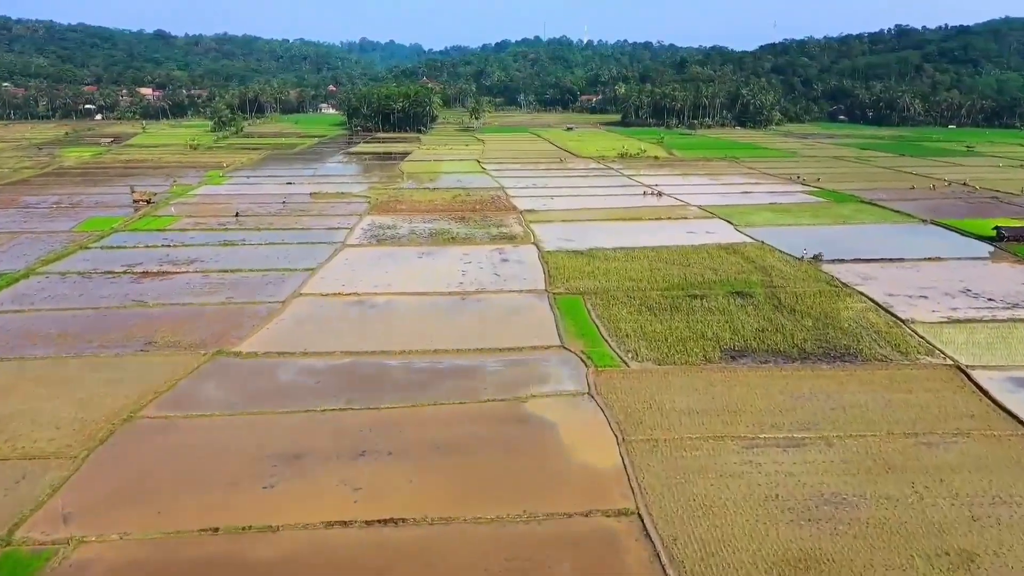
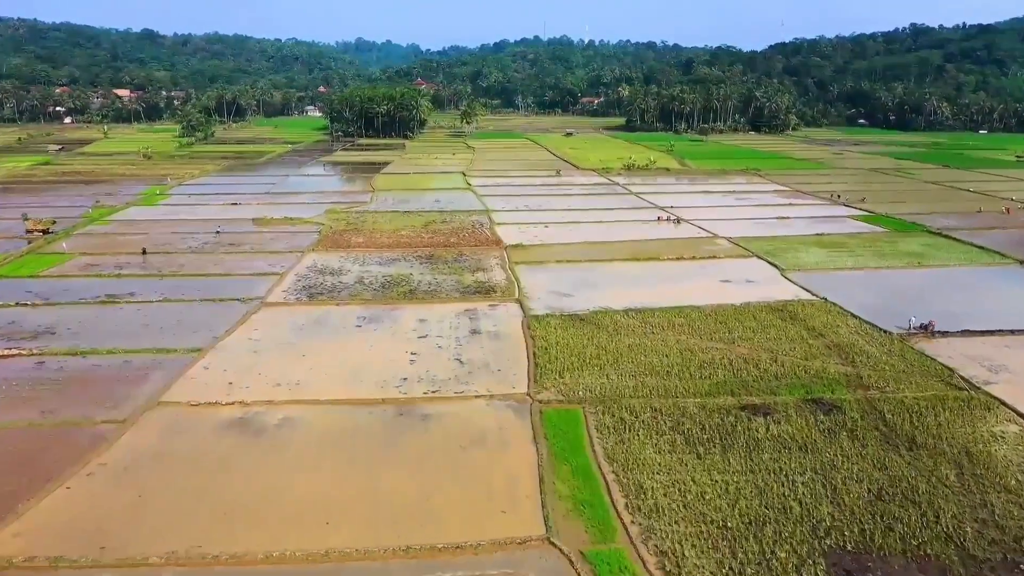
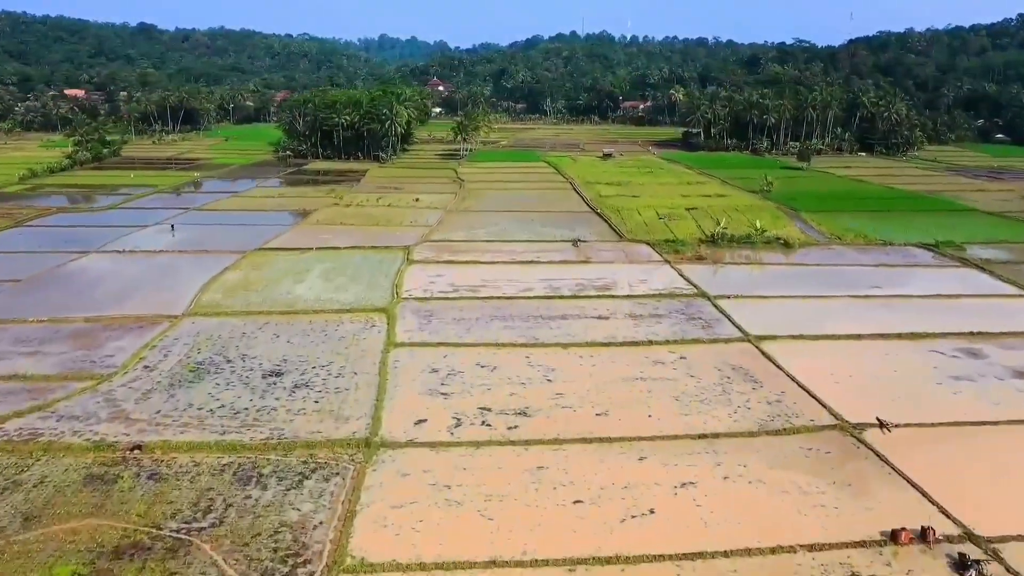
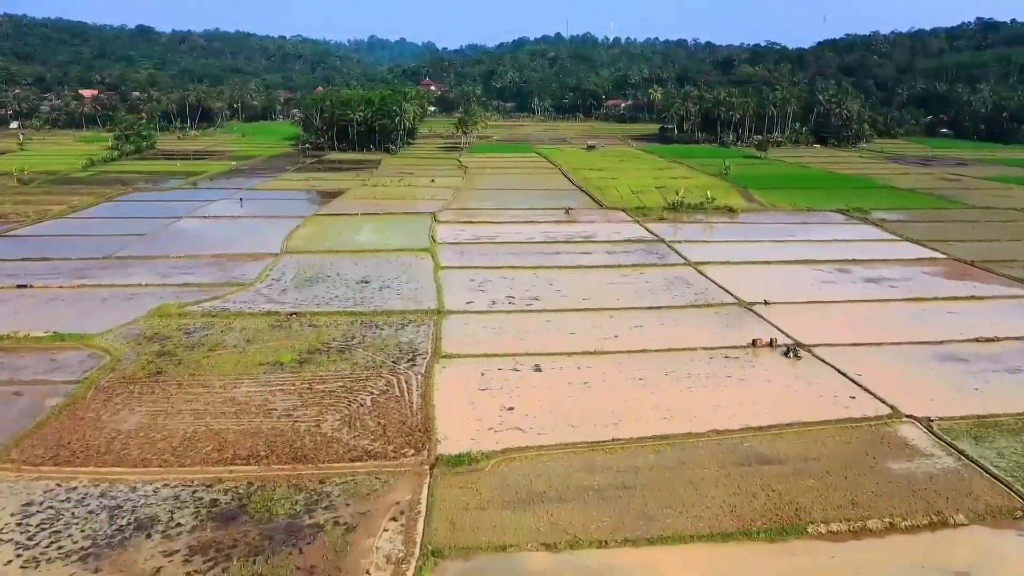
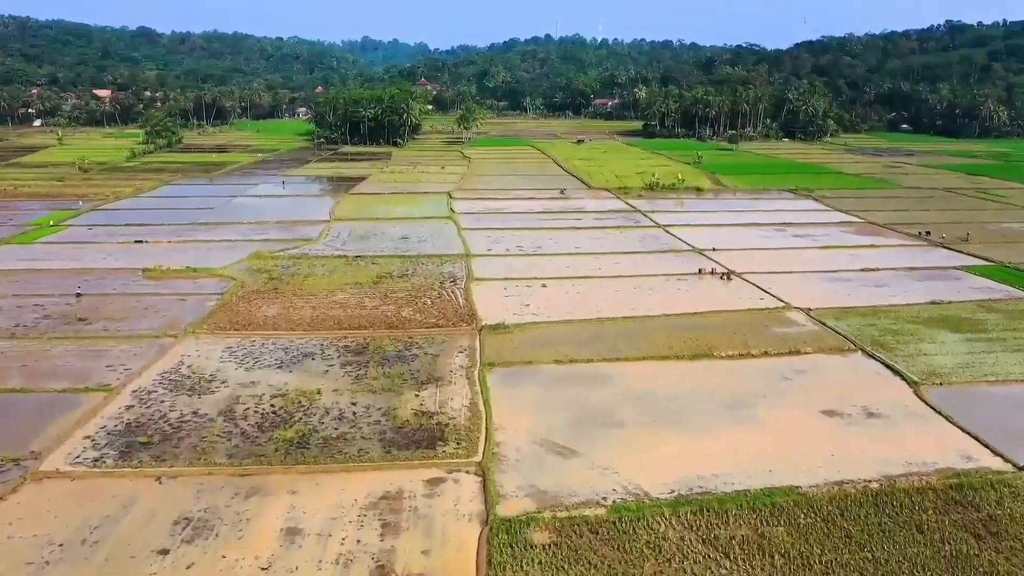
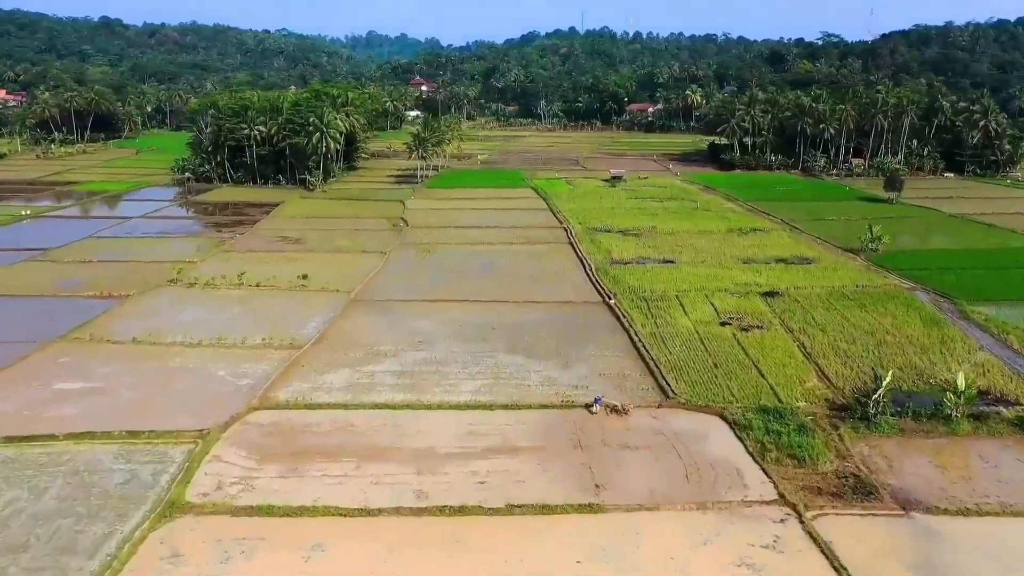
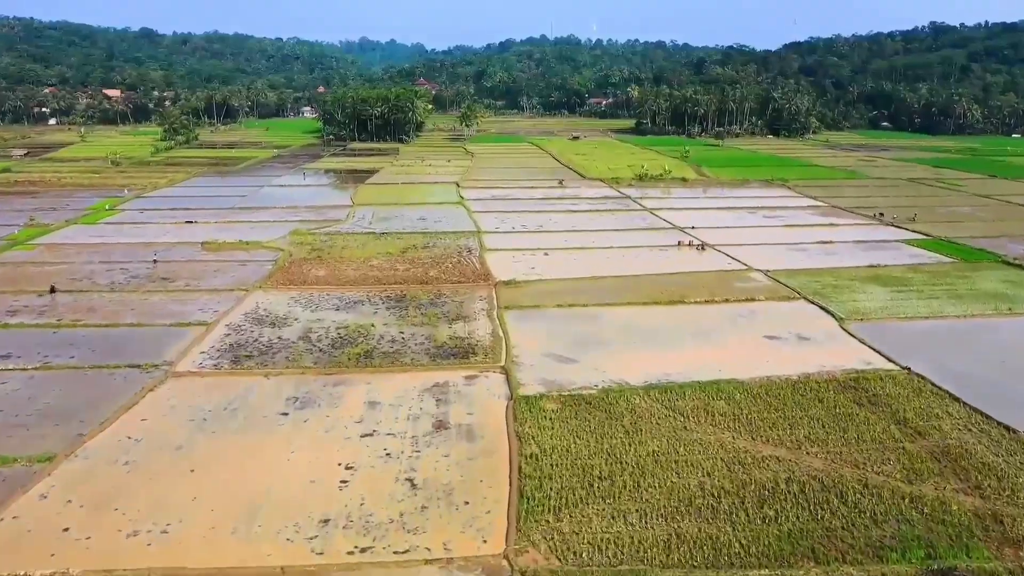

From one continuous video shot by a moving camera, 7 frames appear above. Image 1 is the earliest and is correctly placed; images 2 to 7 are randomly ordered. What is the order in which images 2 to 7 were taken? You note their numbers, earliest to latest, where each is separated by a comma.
2, 7, 5, 4, 3, 6
